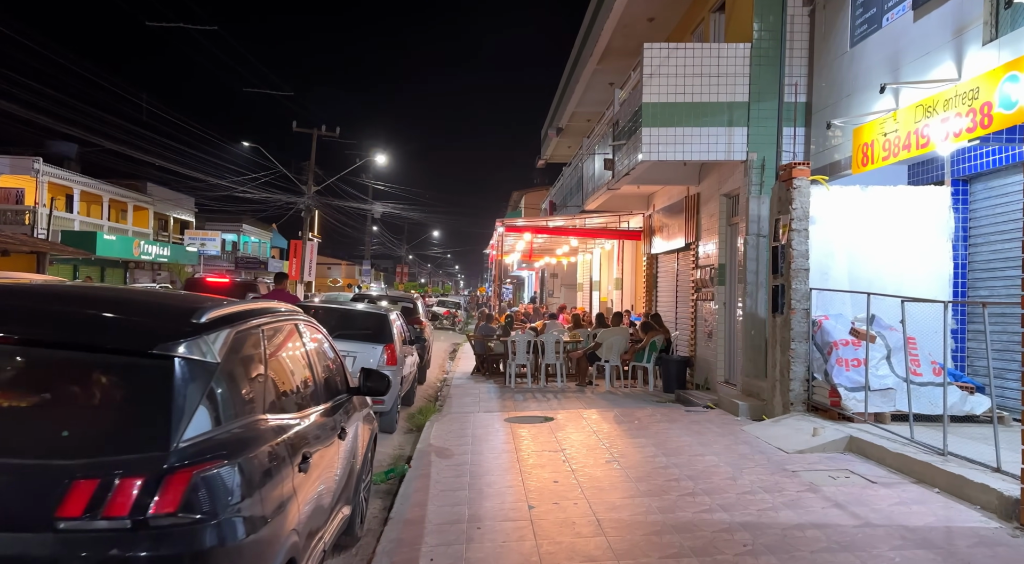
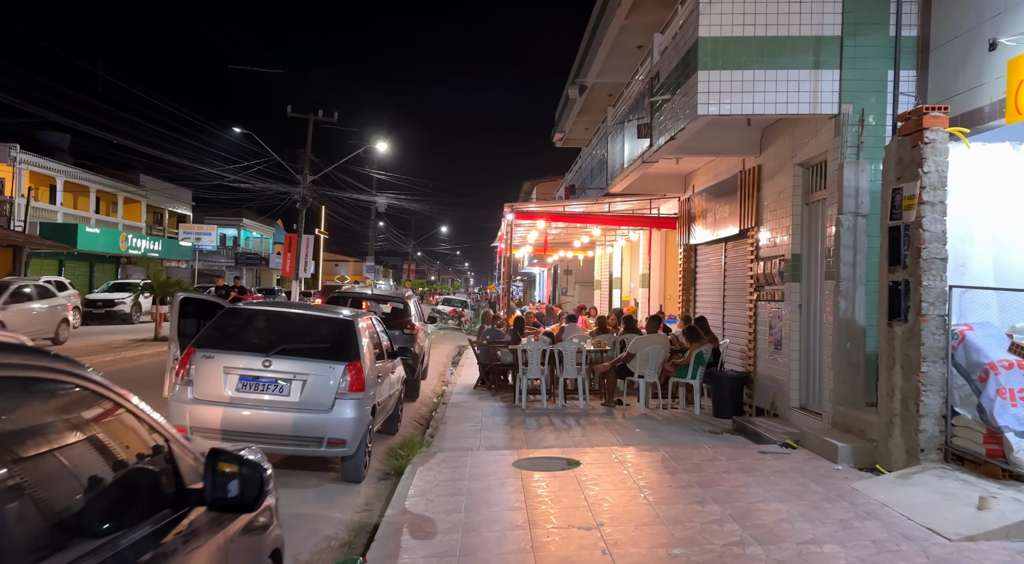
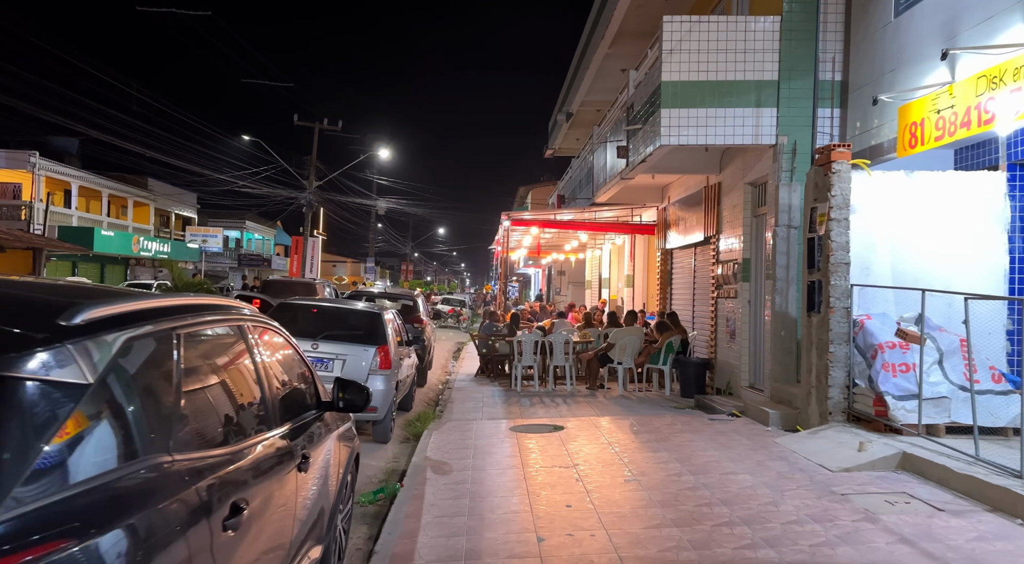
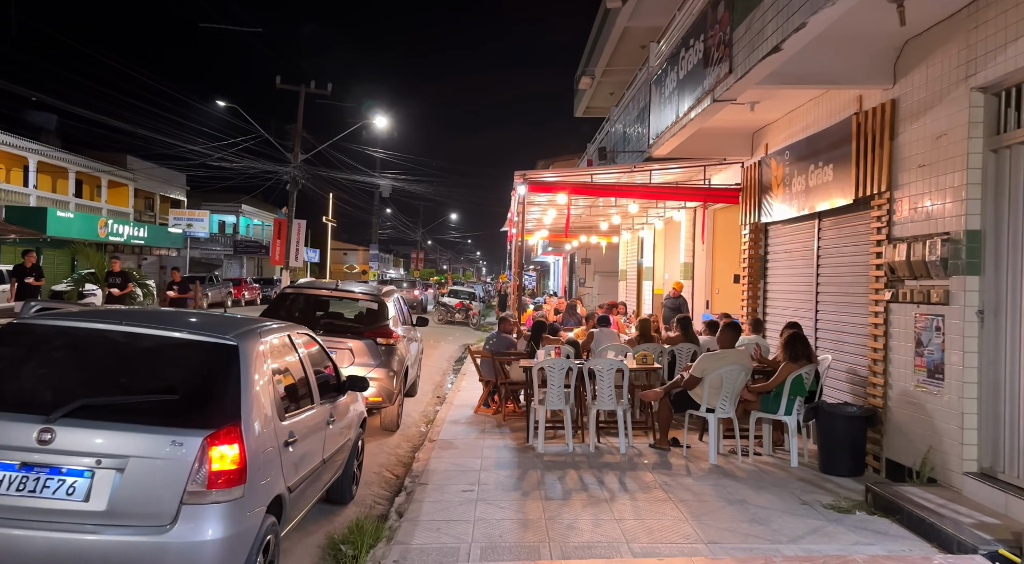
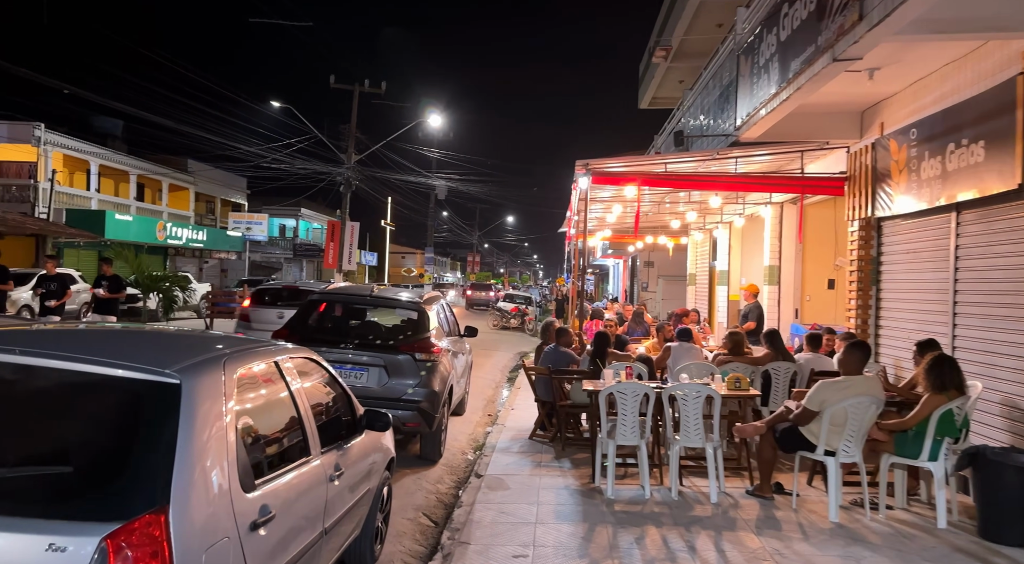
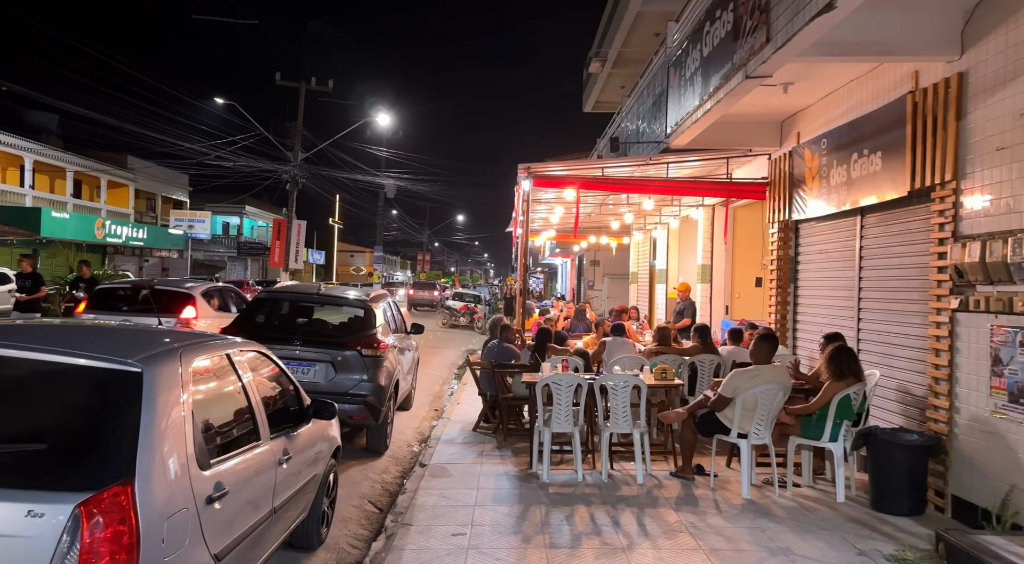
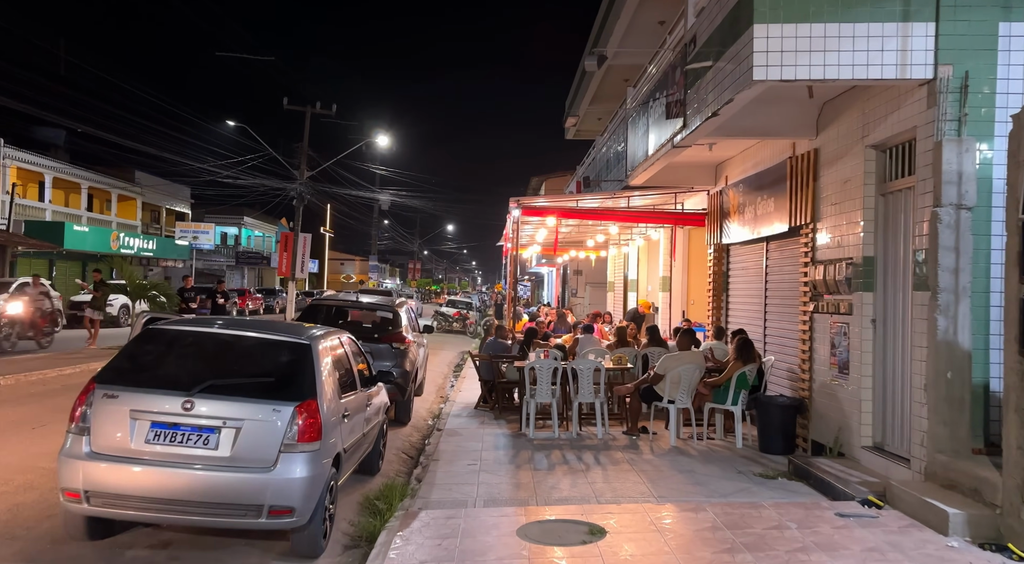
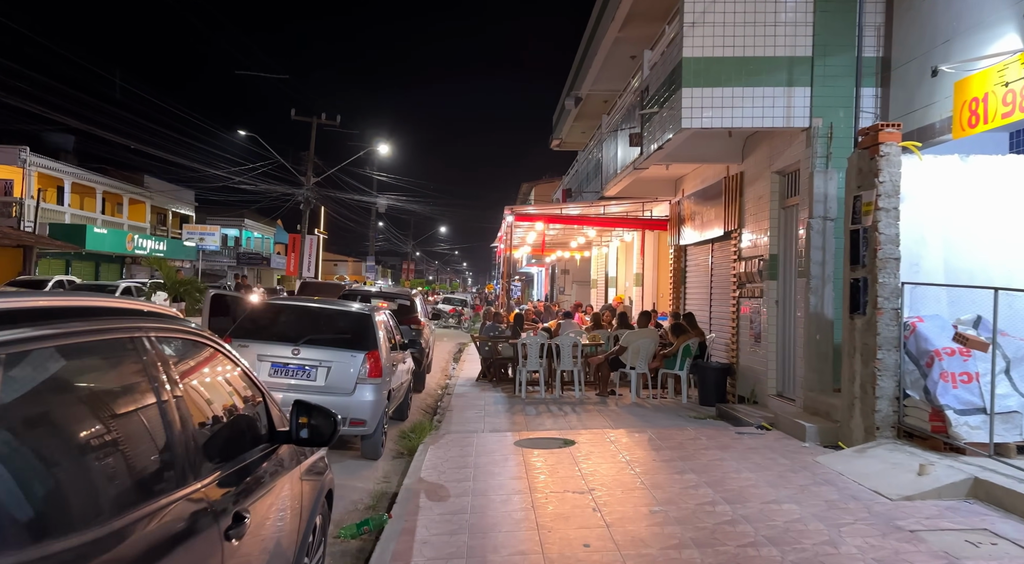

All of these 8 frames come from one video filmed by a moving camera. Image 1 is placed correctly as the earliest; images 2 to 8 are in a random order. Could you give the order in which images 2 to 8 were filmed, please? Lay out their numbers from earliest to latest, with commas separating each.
3, 8, 2, 7, 4, 6, 5
